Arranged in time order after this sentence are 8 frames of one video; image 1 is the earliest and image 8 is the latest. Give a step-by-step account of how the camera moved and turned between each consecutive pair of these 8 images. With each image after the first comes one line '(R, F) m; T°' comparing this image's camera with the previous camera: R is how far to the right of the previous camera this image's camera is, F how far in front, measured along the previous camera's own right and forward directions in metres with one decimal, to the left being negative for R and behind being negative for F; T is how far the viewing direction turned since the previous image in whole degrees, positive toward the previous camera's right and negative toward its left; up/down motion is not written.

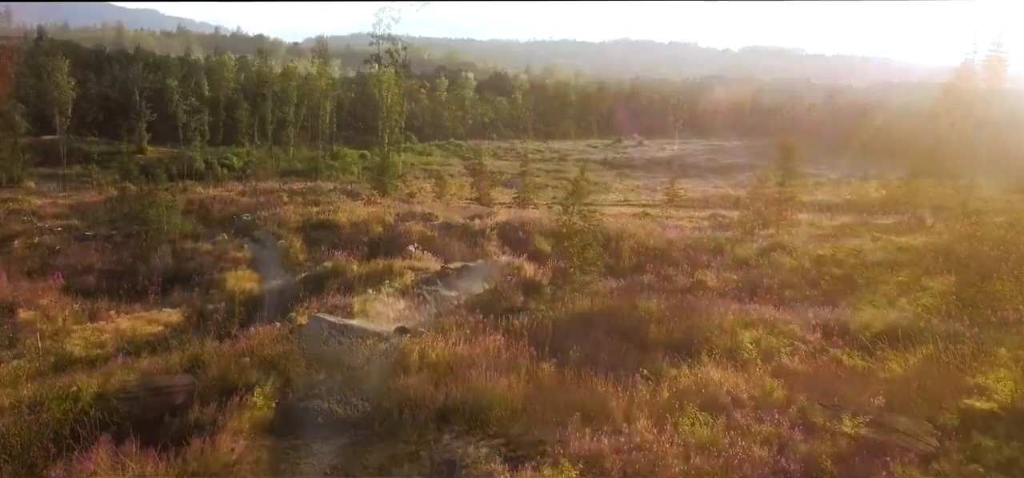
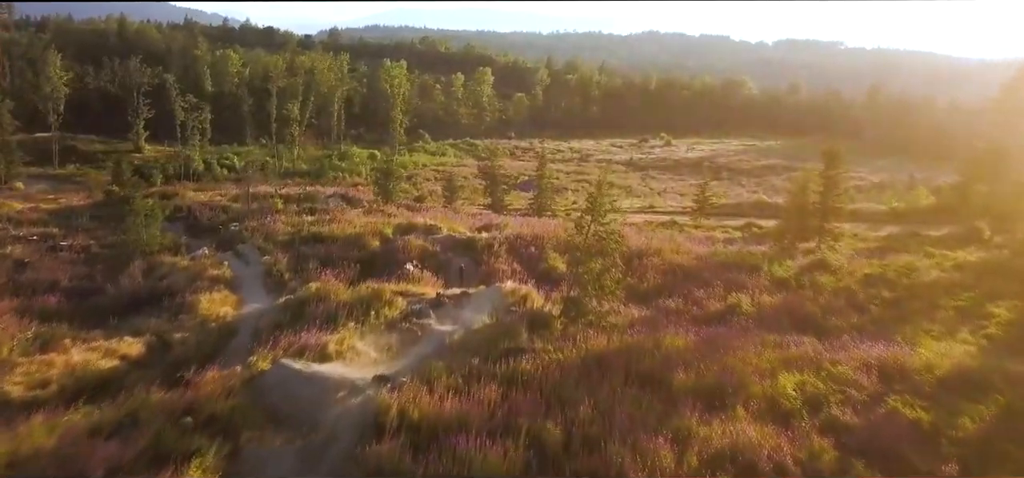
(+0.3, +2.0) m; -1°
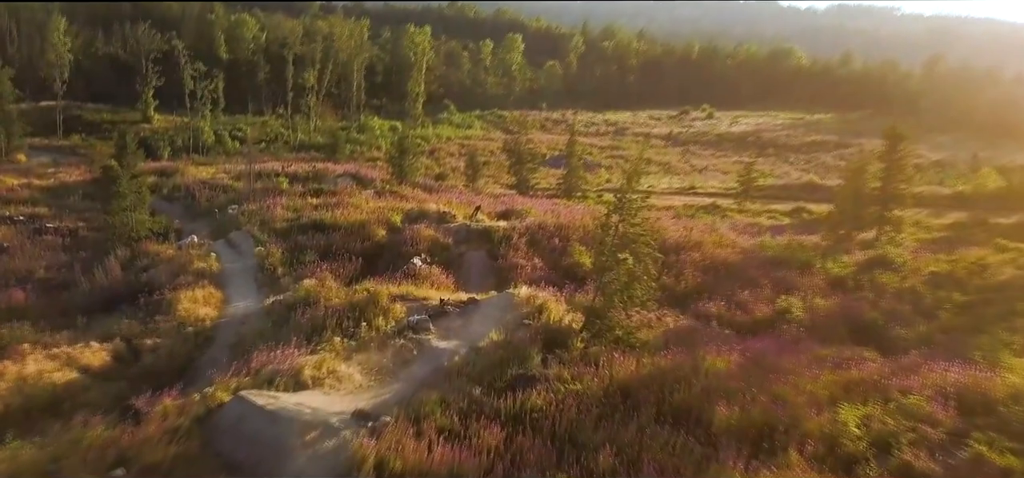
(+0.2, +1.8) m; -2°
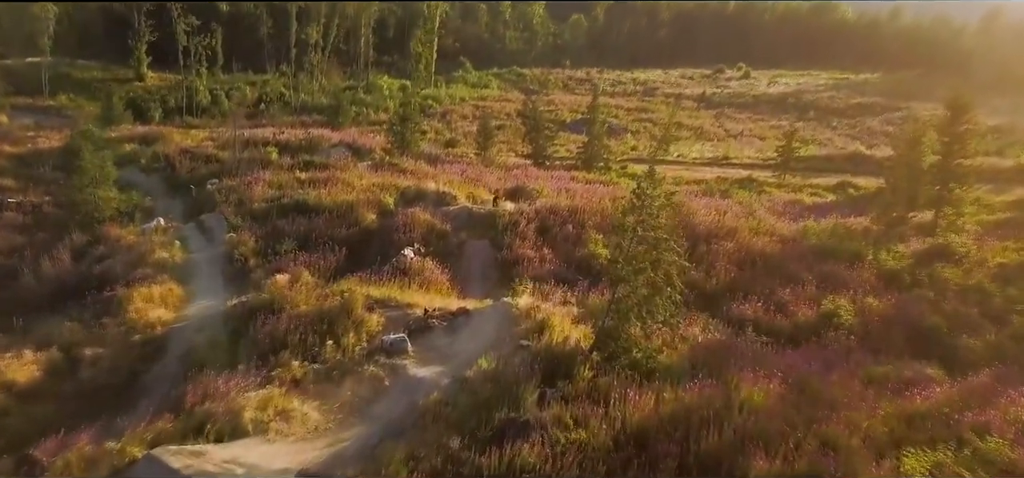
(+0.3, +1.9) m; -2°
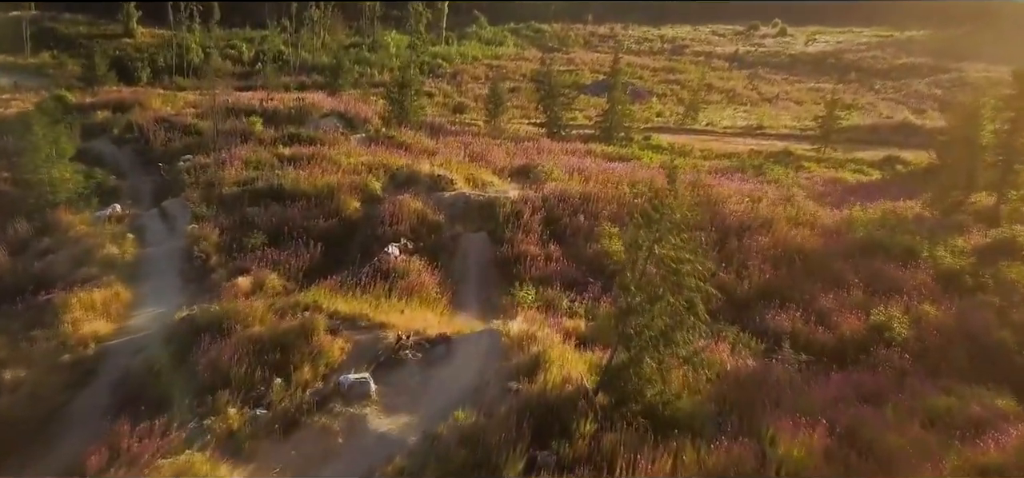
(+0.3, +1.7) m; -1°
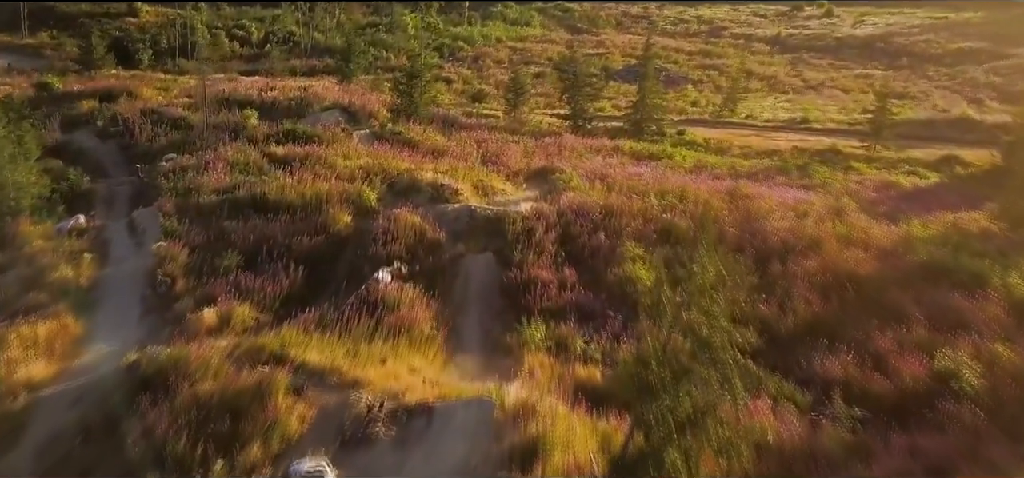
(+0.2, +1.4) m; -2°
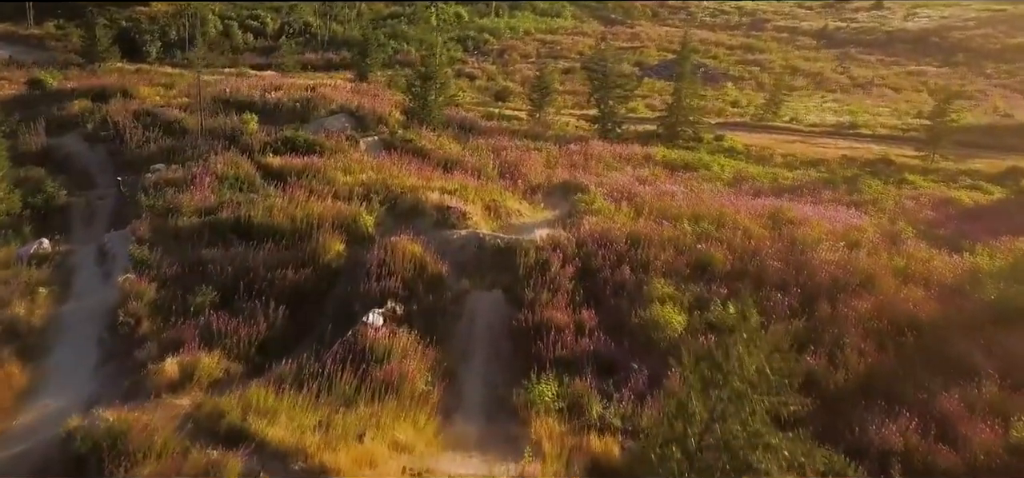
(+0.2, +1.2) m; -2°
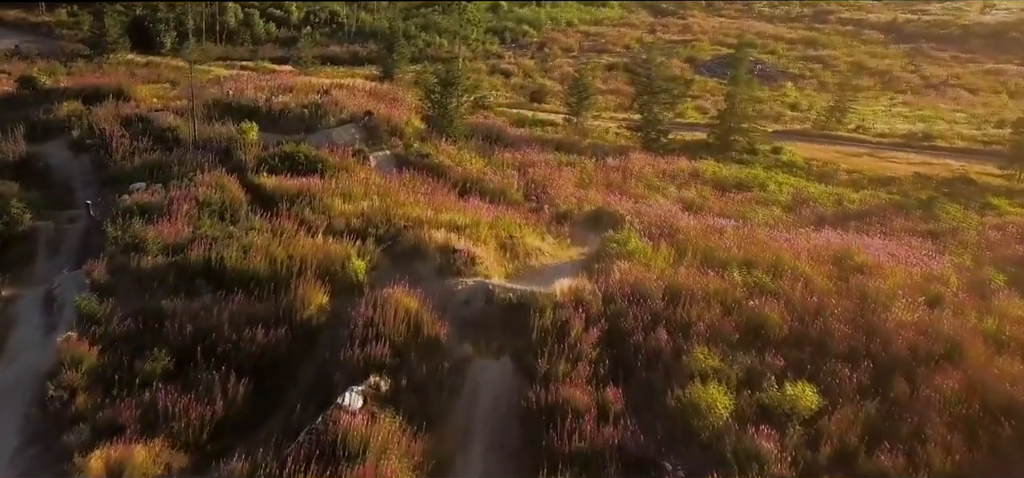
(+0.3, +1.5) m; -3°
